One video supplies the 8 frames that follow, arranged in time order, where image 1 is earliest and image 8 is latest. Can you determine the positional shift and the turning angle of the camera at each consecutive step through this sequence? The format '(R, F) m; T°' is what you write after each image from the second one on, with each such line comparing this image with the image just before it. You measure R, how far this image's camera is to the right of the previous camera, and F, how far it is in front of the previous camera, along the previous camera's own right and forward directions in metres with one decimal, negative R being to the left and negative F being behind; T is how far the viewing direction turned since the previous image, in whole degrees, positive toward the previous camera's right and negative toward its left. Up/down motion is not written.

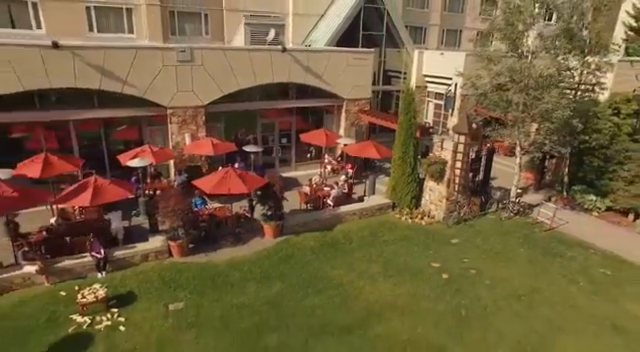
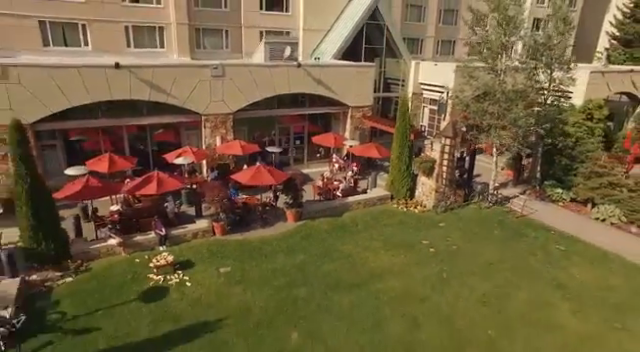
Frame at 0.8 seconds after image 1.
(-0.5, -3.2) m; 0°
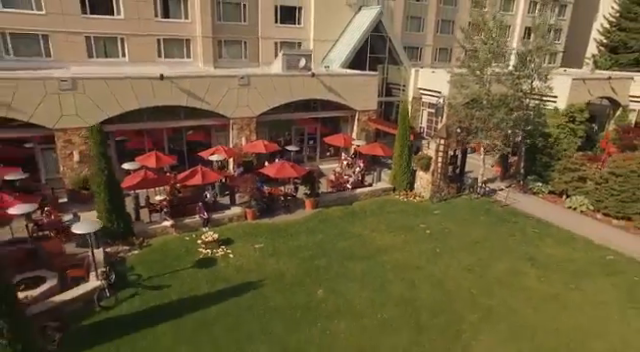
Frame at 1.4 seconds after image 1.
(-0.6, -3.1) m; 0°
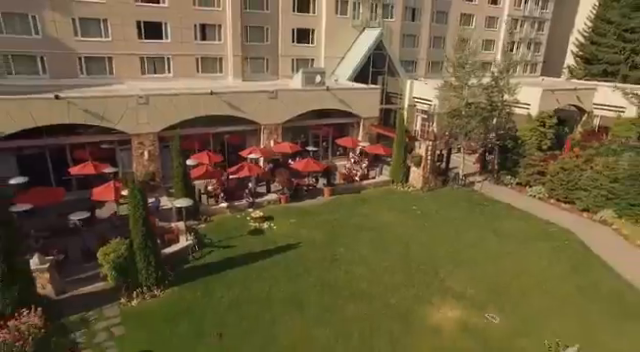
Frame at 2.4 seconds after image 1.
(-1.1, -5.6) m; 0°
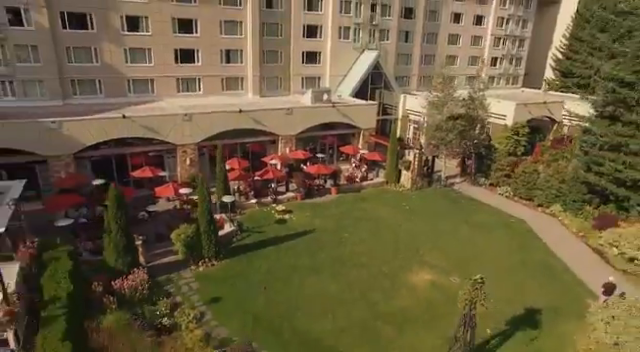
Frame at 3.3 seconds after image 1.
(-0.6, -6.0) m; 0°
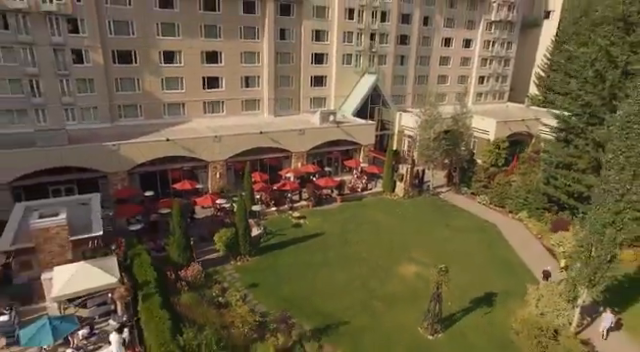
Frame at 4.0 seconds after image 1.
(-0.6, -6.1) m; 0°
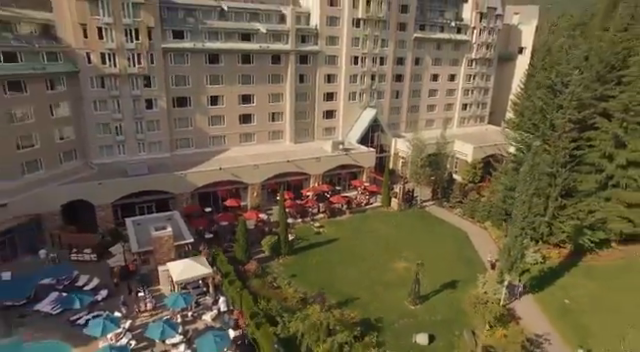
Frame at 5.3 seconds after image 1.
(-1.7, -11.1) m; 0°
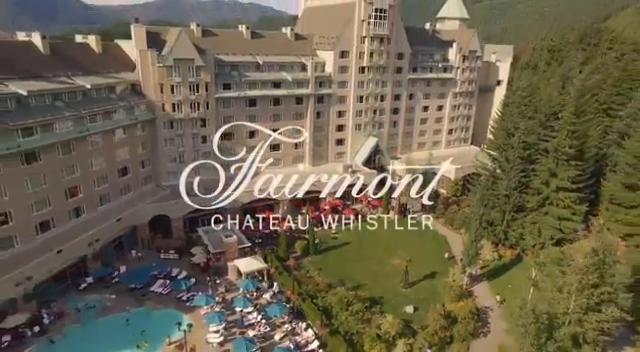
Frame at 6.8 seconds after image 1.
(-2.3, -14.2) m; 0°
